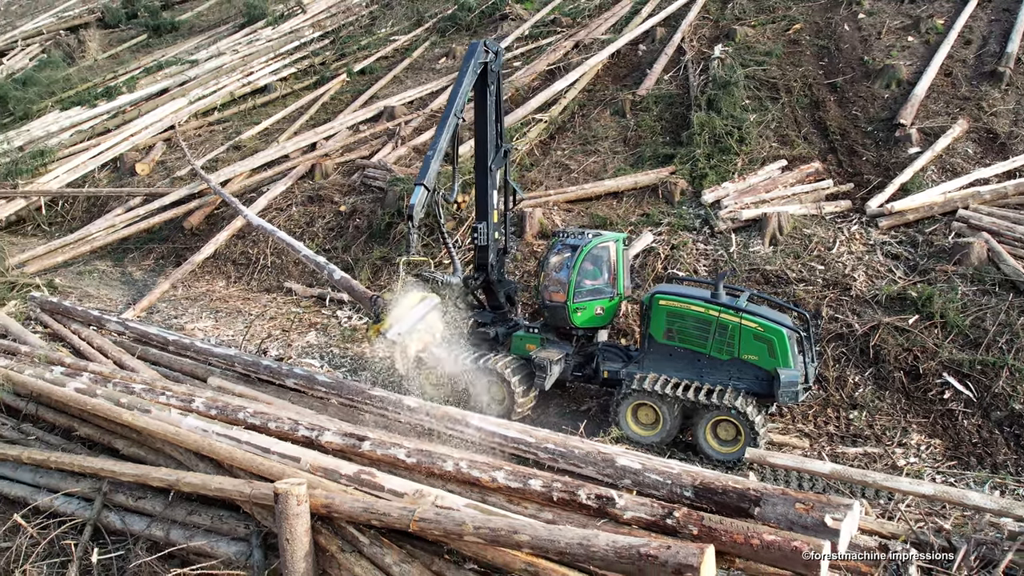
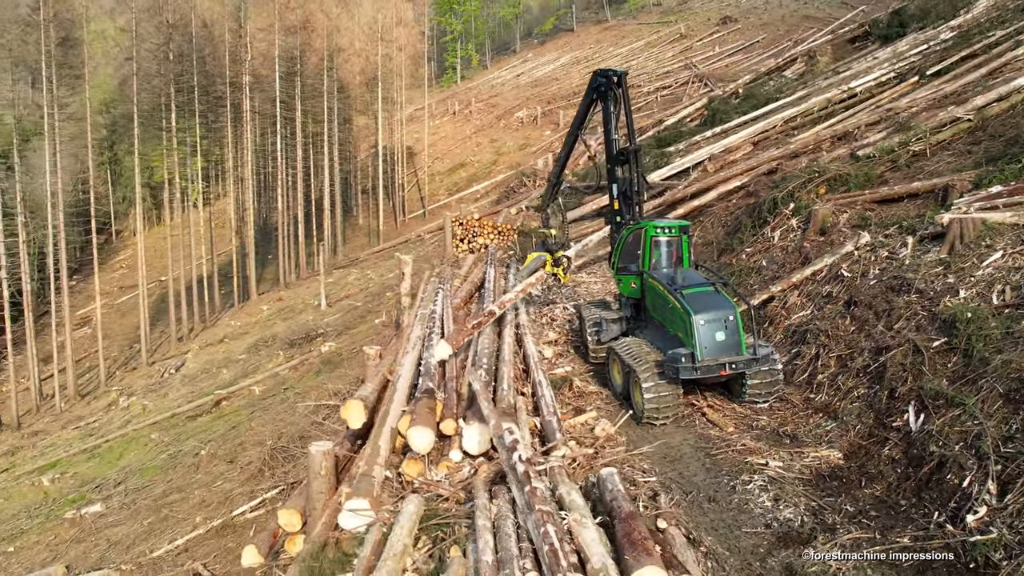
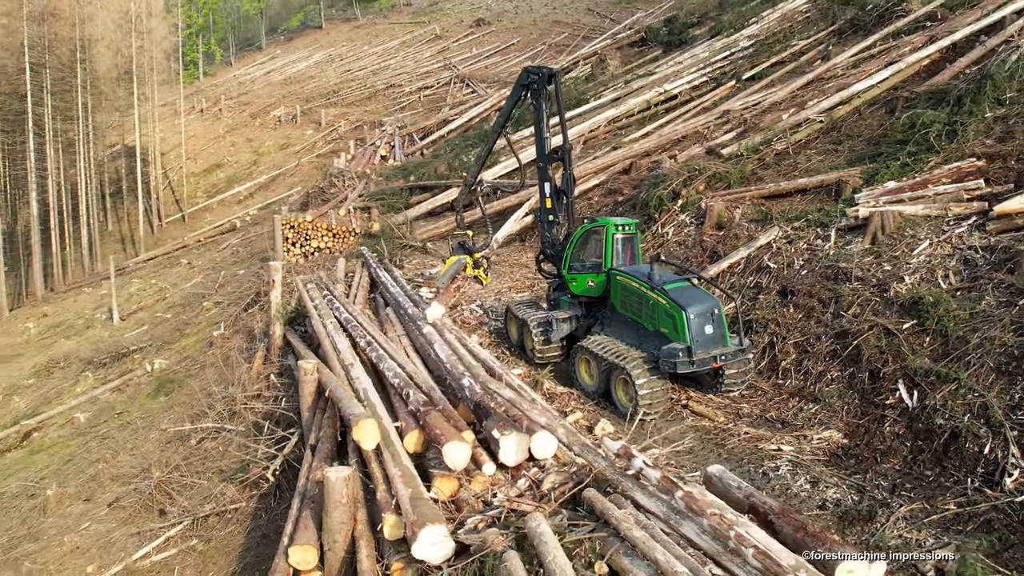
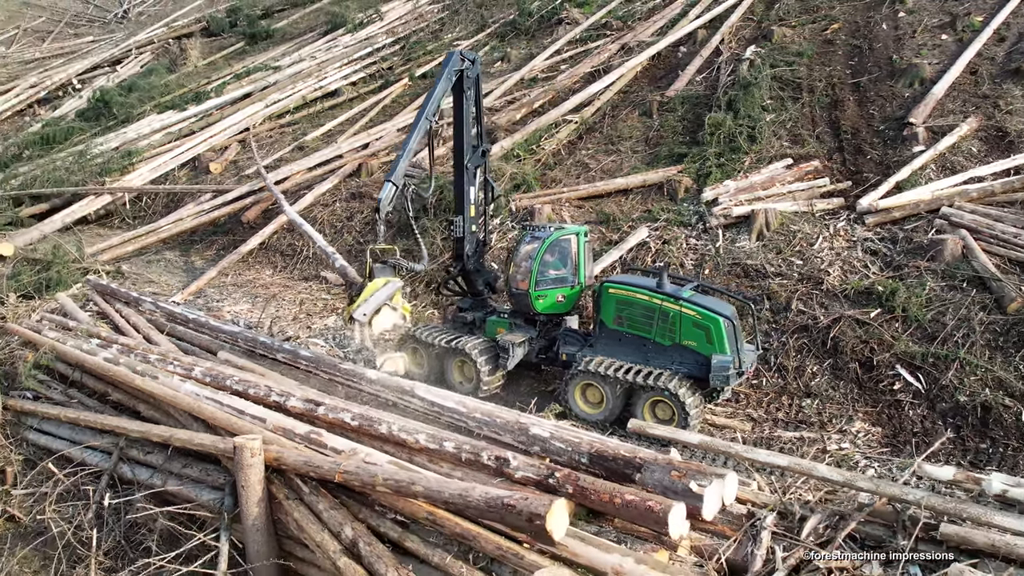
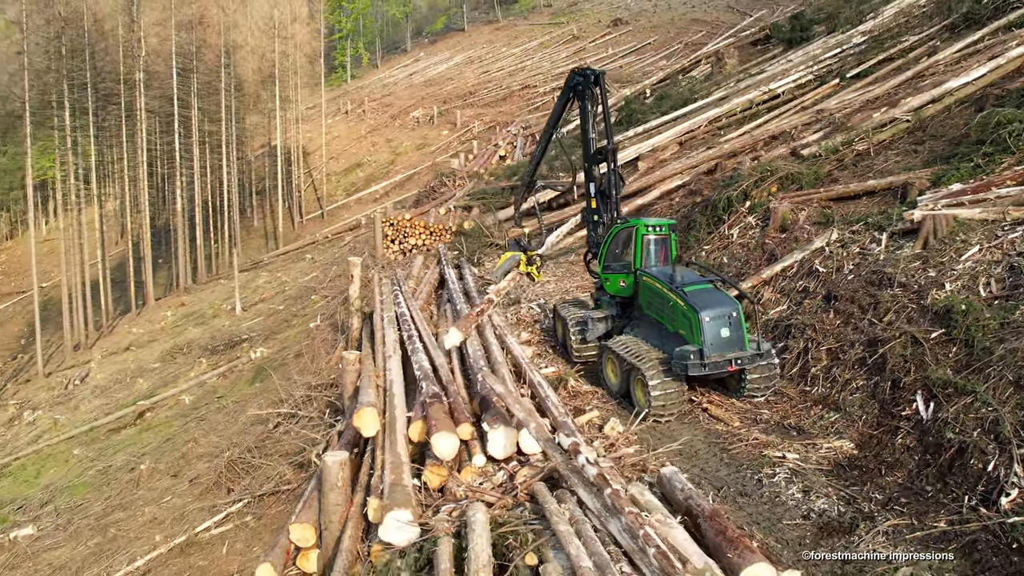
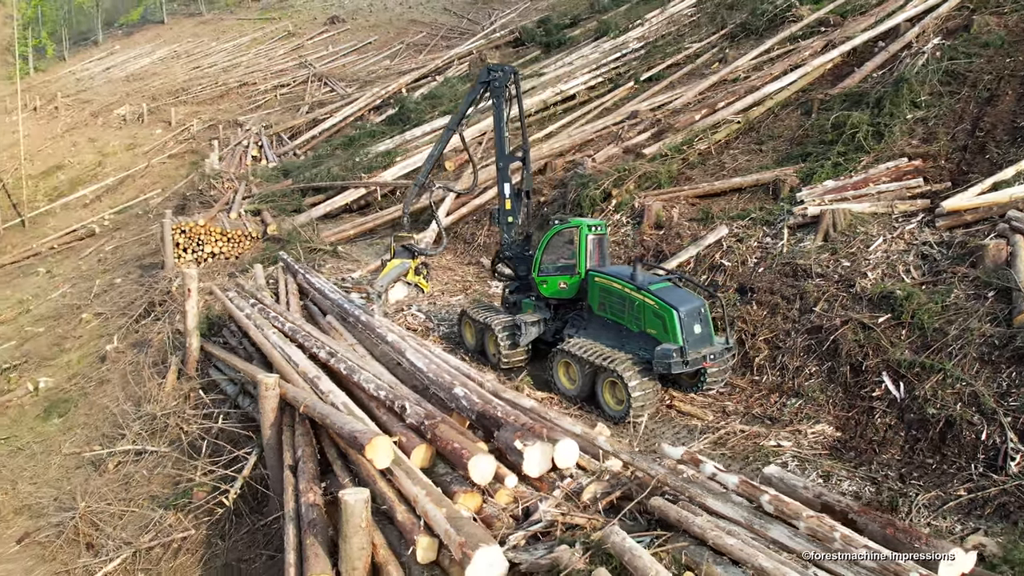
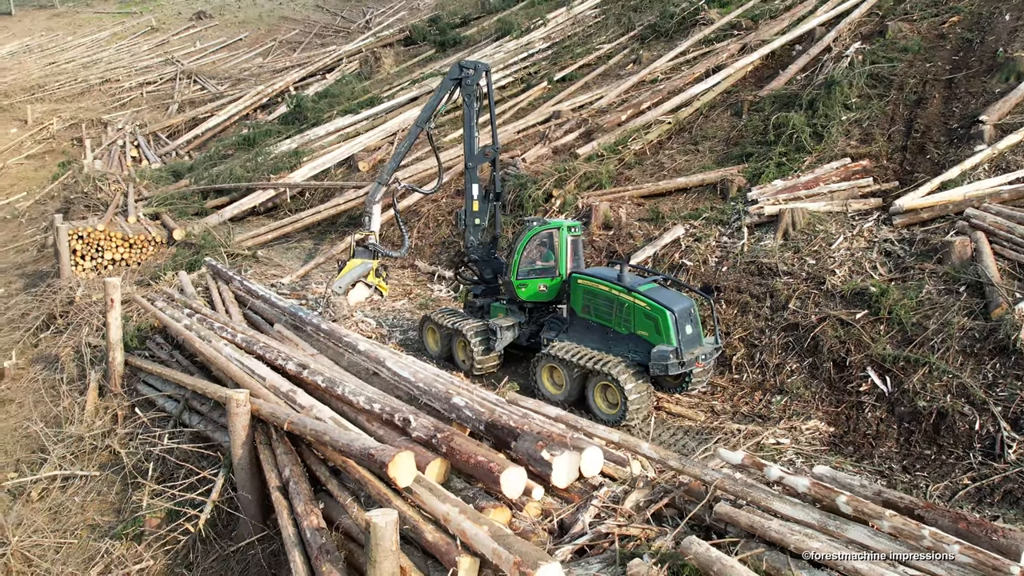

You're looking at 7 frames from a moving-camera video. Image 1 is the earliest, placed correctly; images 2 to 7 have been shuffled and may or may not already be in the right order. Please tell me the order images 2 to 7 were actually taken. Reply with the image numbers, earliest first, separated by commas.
4, 7, 6, 3, 5, 2
